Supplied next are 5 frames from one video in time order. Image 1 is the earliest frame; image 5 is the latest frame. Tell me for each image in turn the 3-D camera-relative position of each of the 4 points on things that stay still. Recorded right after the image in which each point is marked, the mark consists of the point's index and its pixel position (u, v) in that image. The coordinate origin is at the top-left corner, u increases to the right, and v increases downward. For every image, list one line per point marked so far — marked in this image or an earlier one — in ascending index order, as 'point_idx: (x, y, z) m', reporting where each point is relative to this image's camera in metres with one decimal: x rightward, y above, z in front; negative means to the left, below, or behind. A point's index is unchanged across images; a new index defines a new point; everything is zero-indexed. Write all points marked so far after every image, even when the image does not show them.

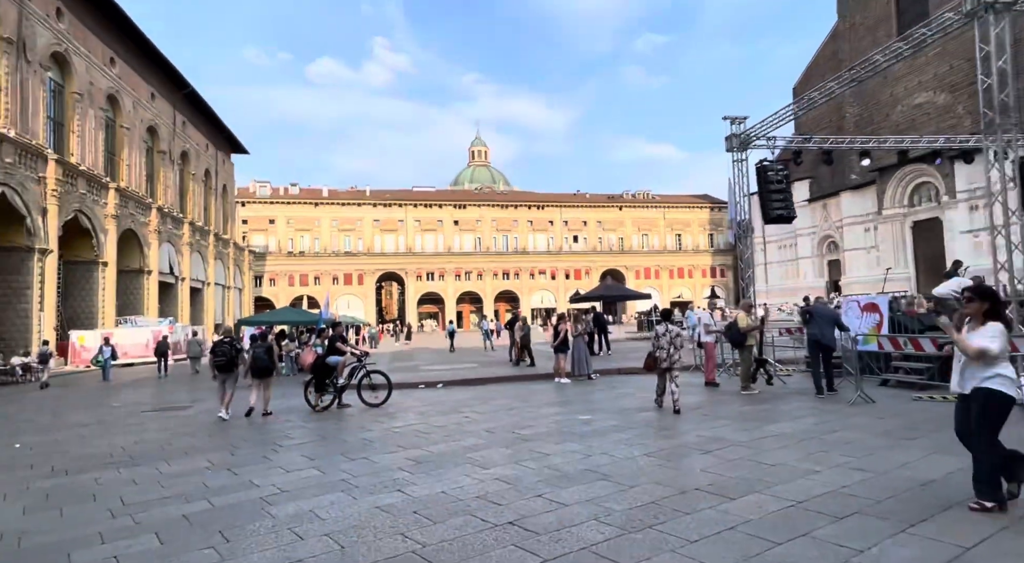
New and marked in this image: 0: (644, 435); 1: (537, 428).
0: (+1.5, -1.8, +7.9) m
1: (+0.3, -1.9, +8.6) m
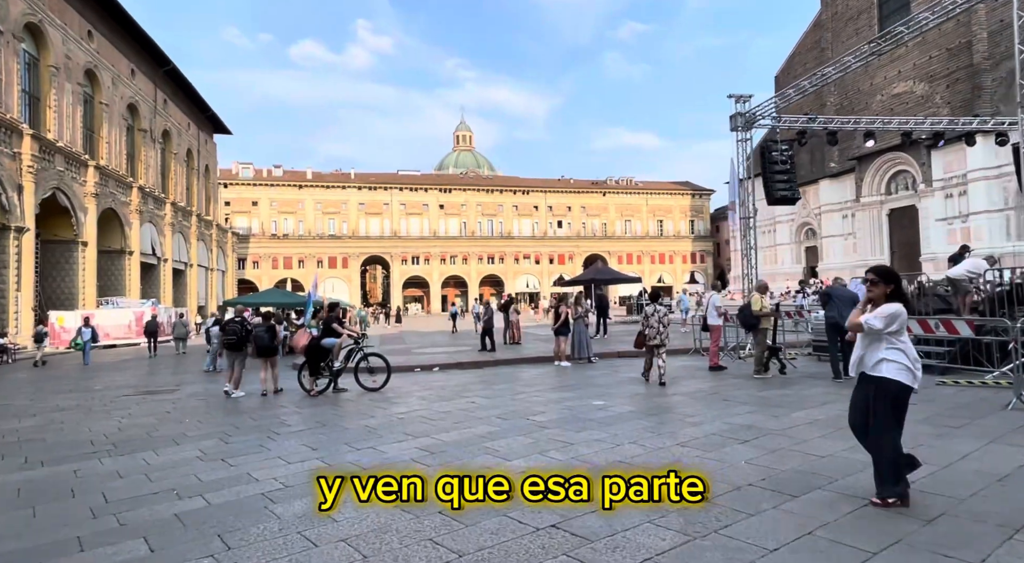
0: (+1.7, -1.5, +7.4) m
1: (+0.5, -1.6, +8.1) m
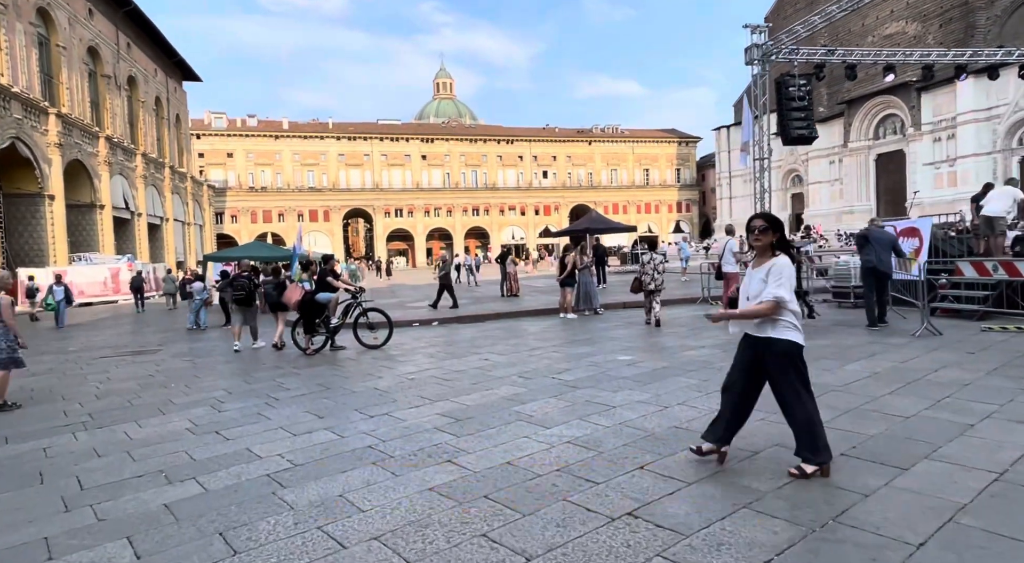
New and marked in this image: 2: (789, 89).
0: (+2.0, -1.0, +6.7) m
1: (+0.7, -1.0, +7.3) m
2: (+6.1, +4.2, +14.8) m
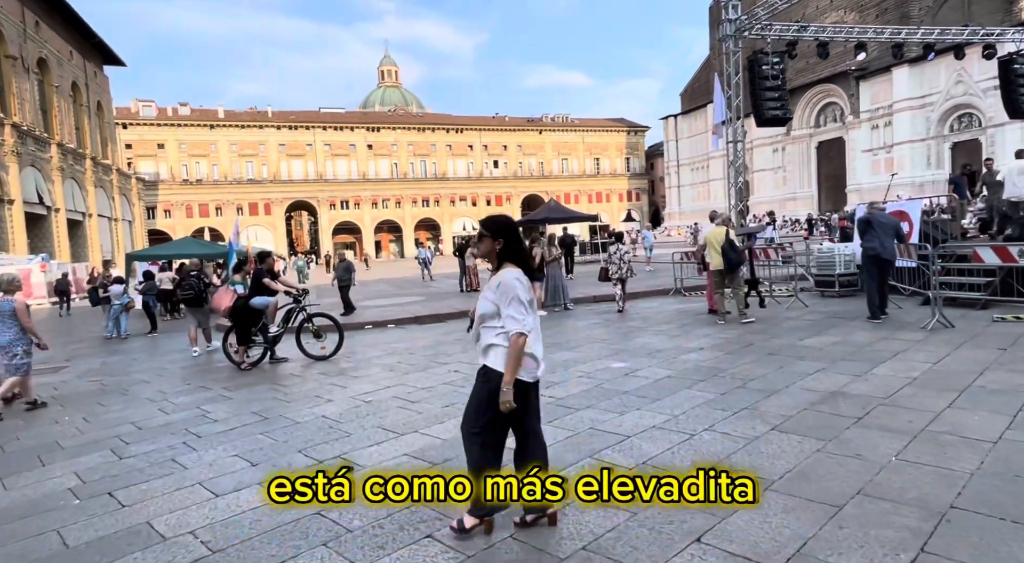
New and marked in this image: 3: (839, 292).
0: (+1.8, -0.9, +5.7) m
1: (+0.5, -1.0, +6.2) m
2: (+5.2, +4.4, +14.0) m
3: (+5.5, -0.2, +11.4) m
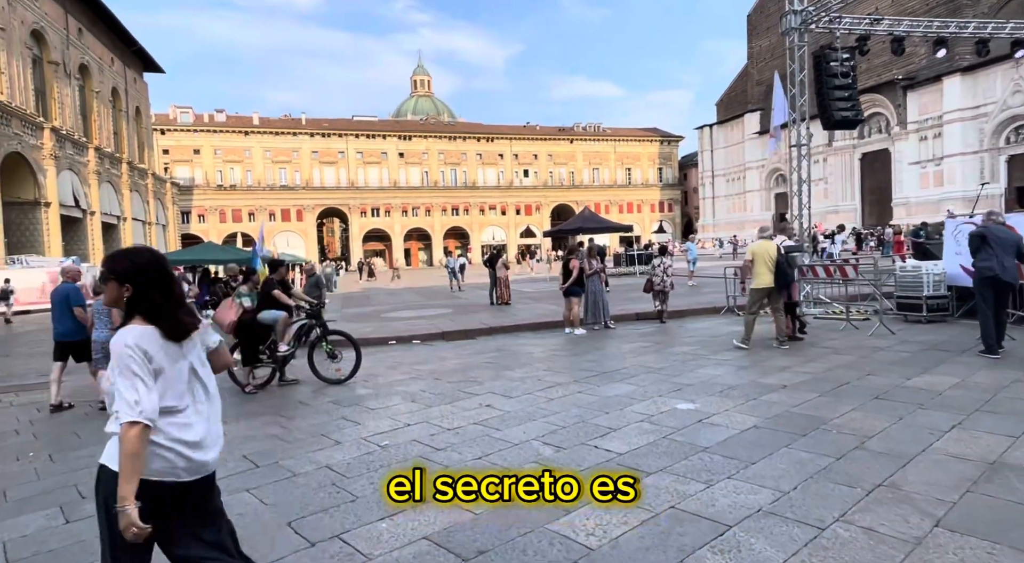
0: (+2.1, -1.1, +4.4) m
1: (+0.9, -1.1, +5.0) m
2: (+6.0, +4.1, +12.7) m
3: (+6.1, -0.5, +10.0) m
